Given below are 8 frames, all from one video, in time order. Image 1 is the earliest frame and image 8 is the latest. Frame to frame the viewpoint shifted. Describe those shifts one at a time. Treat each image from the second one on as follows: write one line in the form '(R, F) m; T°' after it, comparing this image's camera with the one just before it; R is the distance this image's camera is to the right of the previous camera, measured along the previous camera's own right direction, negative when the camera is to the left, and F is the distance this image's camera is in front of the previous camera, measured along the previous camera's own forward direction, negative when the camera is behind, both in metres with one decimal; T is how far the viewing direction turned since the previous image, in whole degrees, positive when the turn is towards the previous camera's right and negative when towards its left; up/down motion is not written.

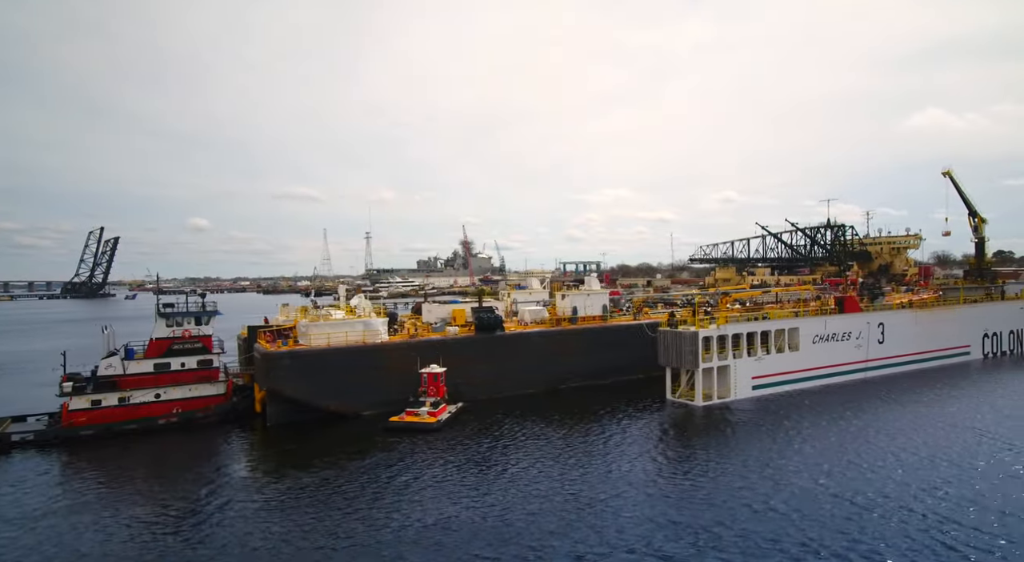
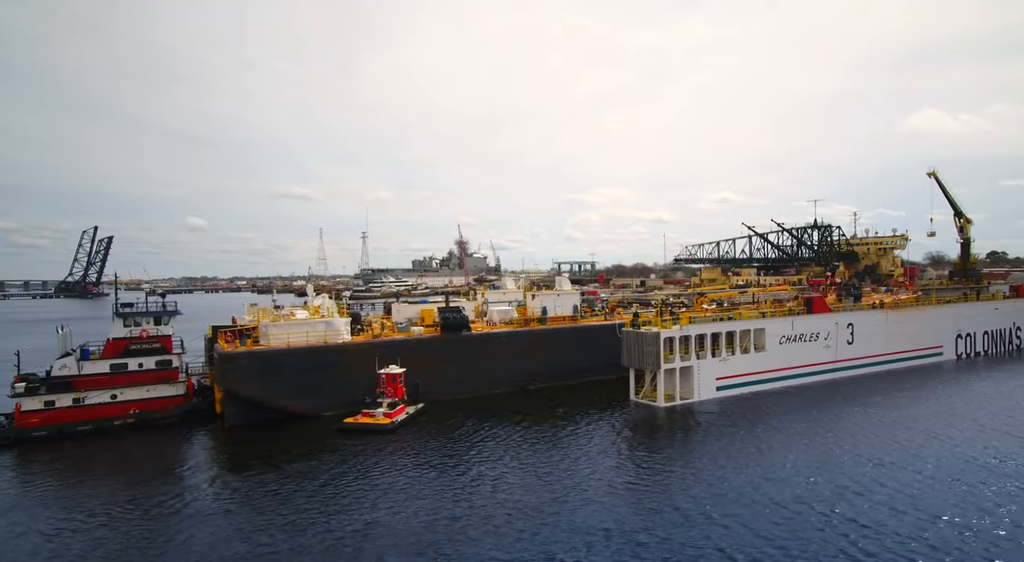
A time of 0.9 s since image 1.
(+1.3, +0.1) m; 0°
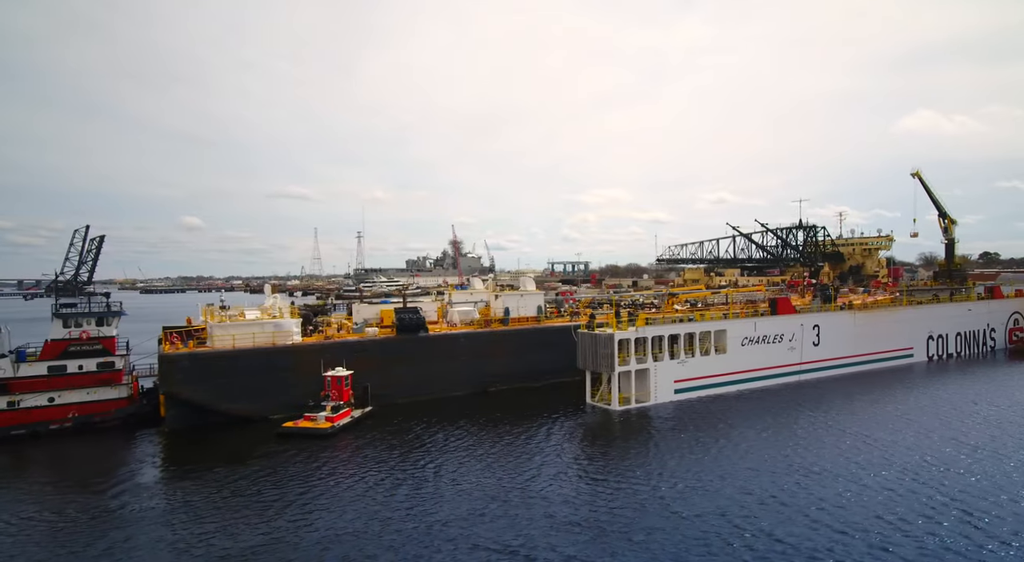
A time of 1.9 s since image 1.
(+1.6, +0.4) m; 0°
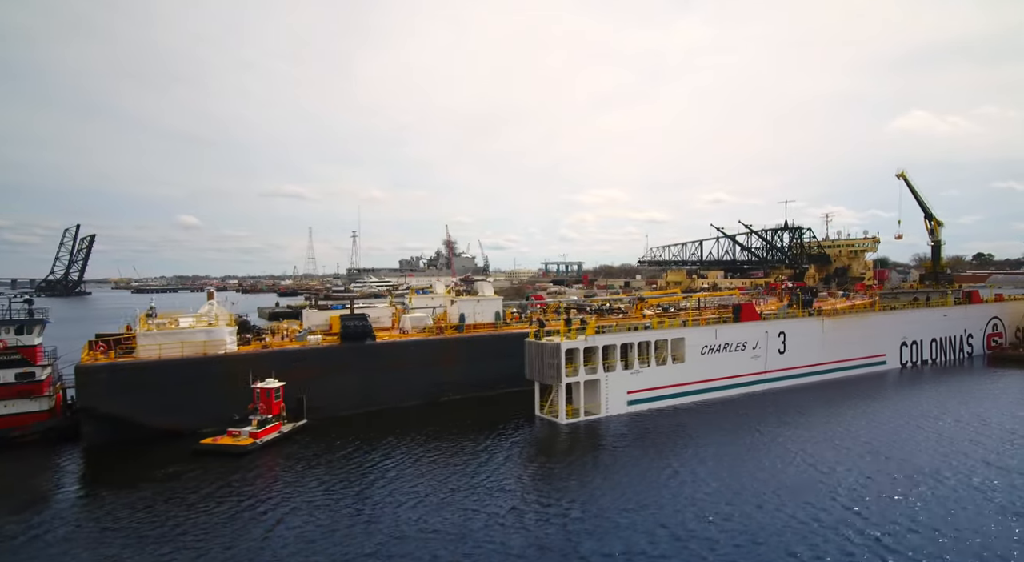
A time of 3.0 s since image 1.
(+1.8, +0.9) m; 0°
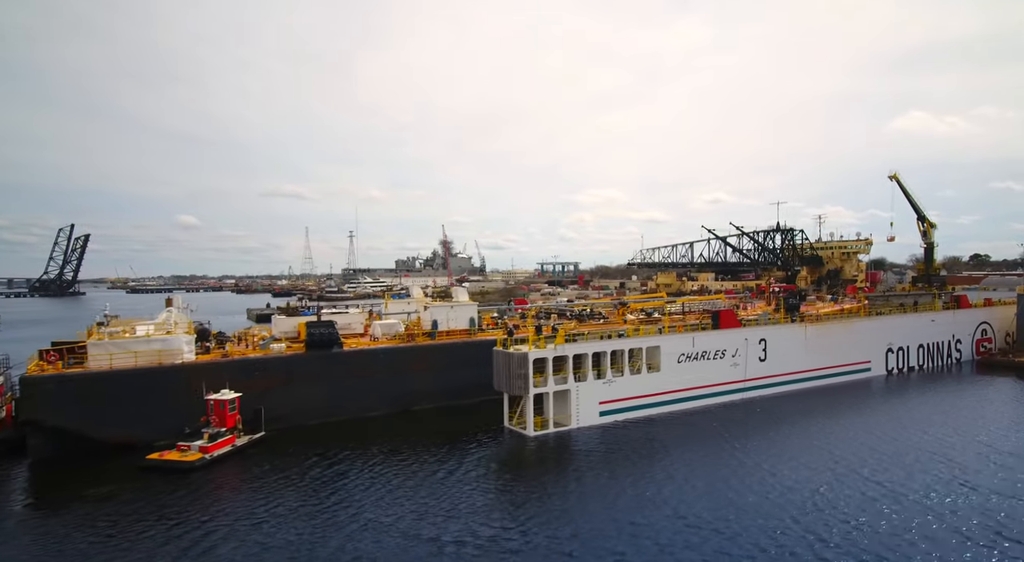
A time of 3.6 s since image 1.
(+1.0, +0.6) m; 0°
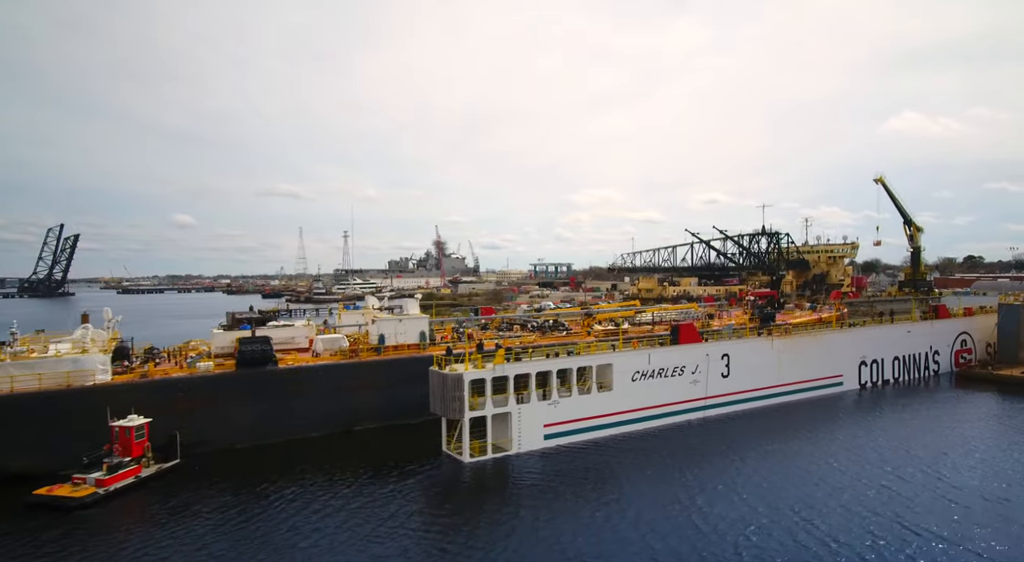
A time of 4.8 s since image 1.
(+1.9, +1.2) m; 0°
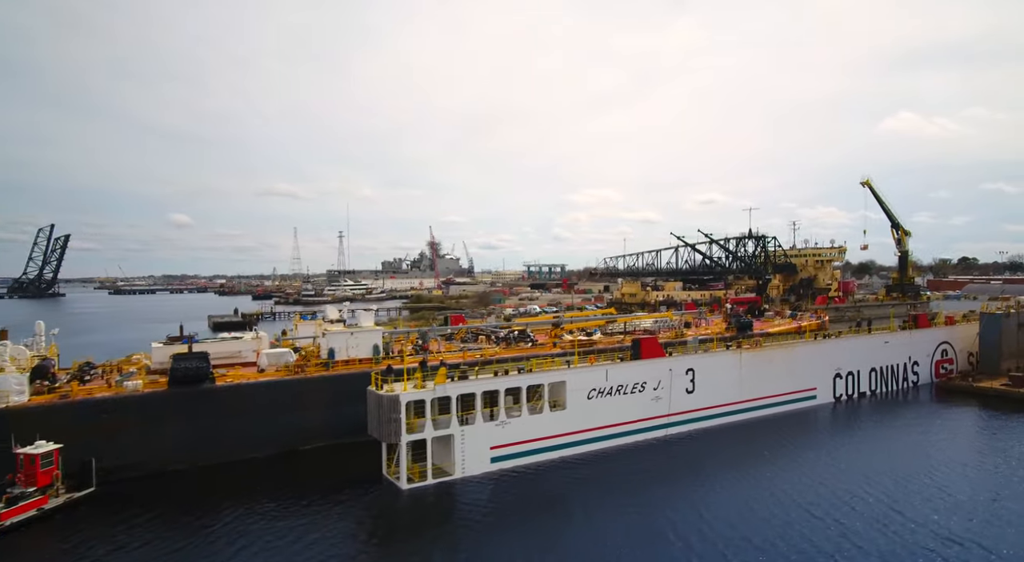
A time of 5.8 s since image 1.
(+1.6, +1.0) m; 0°
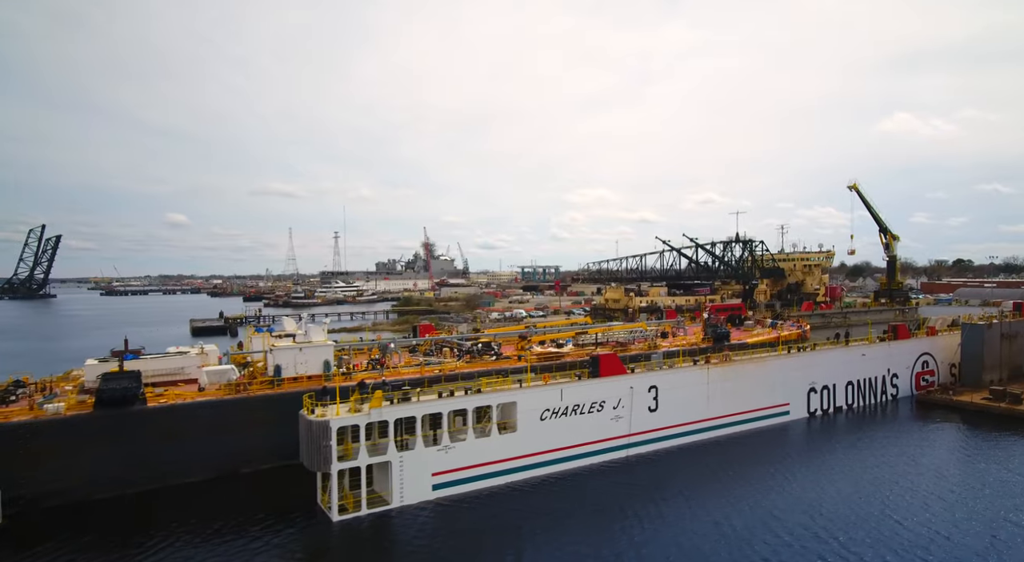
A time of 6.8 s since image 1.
(+1.6, +1.0) m; 0°
